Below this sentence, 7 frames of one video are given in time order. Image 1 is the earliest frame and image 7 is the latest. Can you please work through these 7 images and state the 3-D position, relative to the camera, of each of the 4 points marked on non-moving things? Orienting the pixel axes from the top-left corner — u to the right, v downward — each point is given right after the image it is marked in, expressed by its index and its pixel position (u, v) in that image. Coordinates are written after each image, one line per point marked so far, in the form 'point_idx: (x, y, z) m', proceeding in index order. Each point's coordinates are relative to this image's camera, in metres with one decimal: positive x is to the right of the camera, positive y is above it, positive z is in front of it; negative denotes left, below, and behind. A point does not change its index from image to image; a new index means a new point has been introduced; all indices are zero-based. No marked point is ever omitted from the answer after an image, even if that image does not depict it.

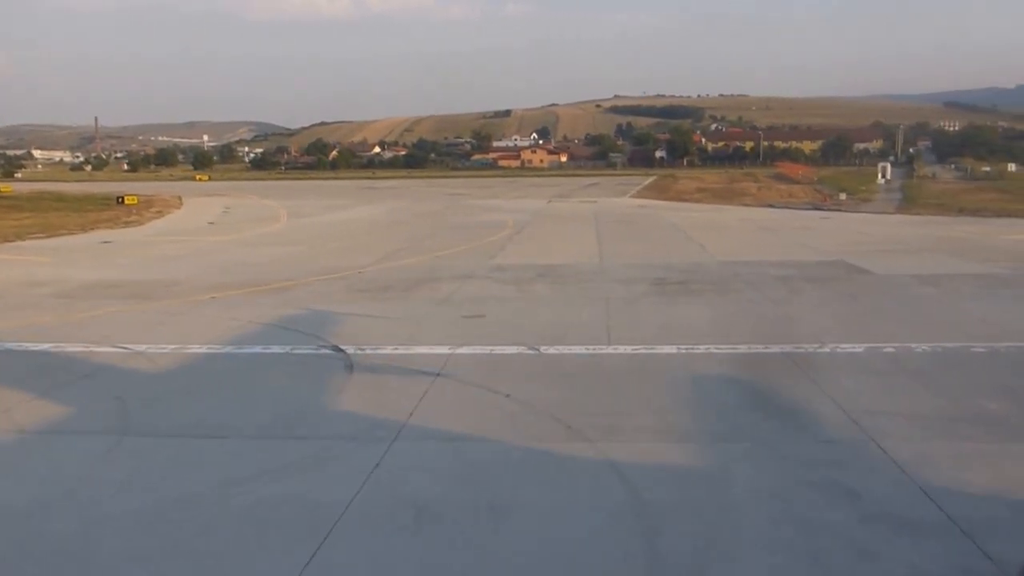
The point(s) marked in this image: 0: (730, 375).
0: (+1.8, -0.7, +7.9) m
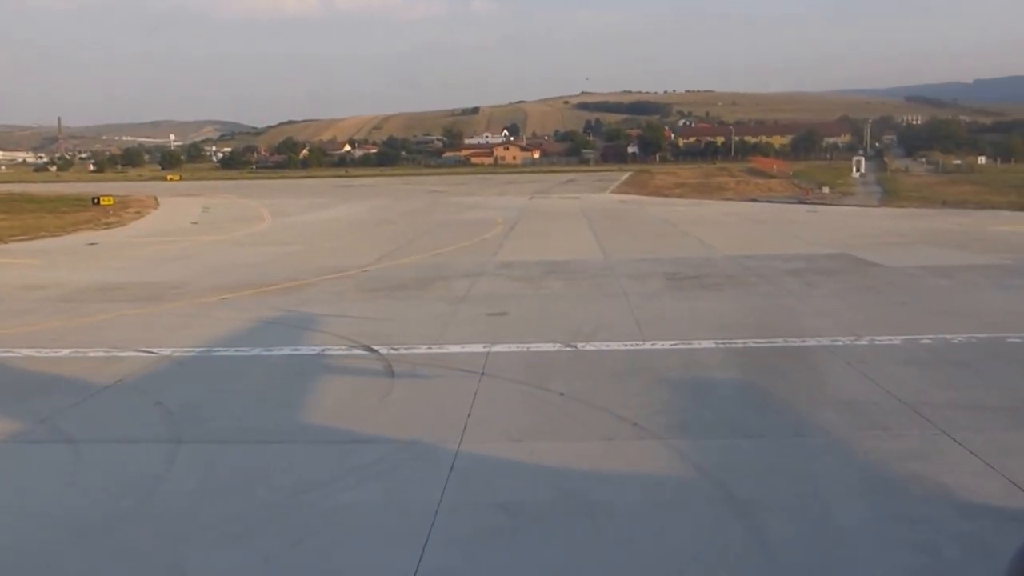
0: (+2.1, -0.6, +8.1) m
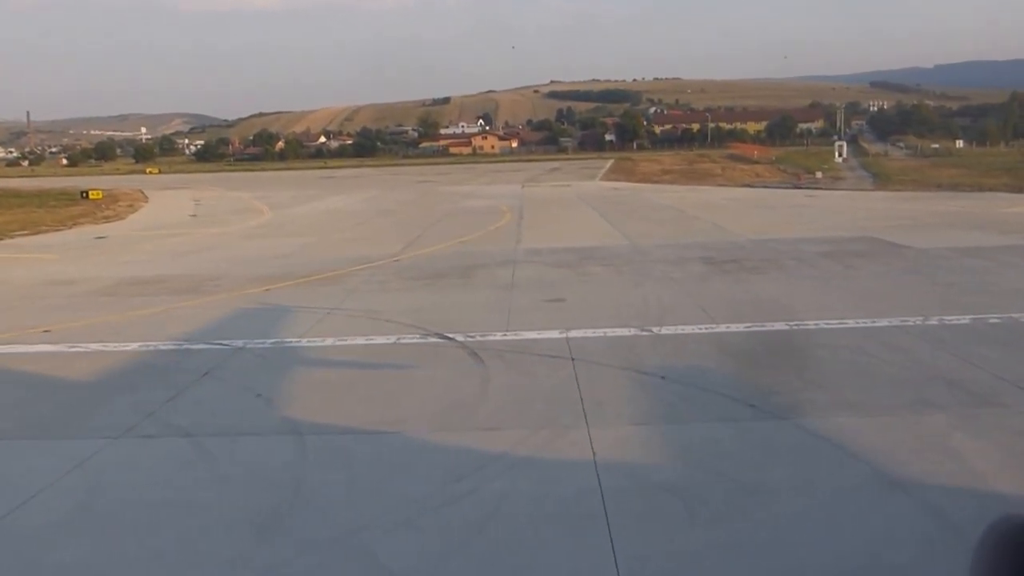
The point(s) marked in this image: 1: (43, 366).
0: (+2.9, -0.5, +8.4) m
1: (-4.3, -0.7, +9.3) m
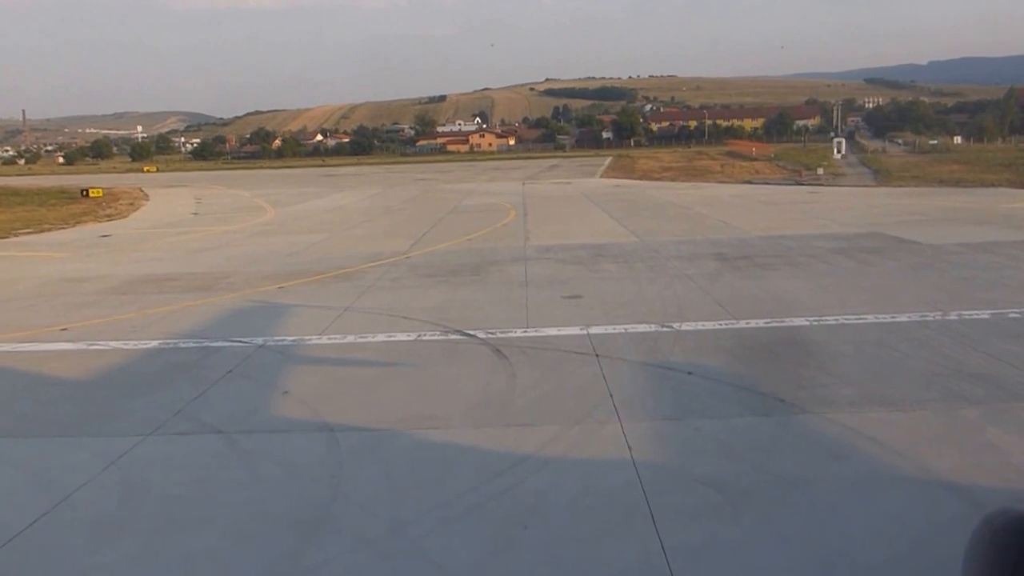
0: (+3.1, -0.4, +8.5) m
1: (-4.1, -0.7, +9.3) m
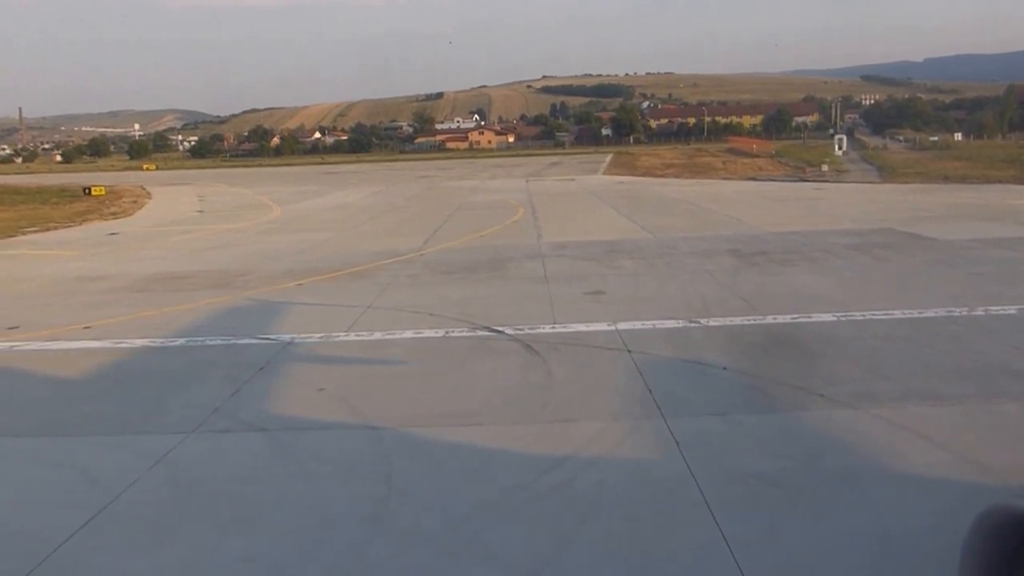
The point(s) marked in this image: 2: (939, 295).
0: (+3.4, -0.4, +8.6) m
1: (-3.8, -0.7, +9.3) m
2: (+4.2, -0.1, +10.1) m
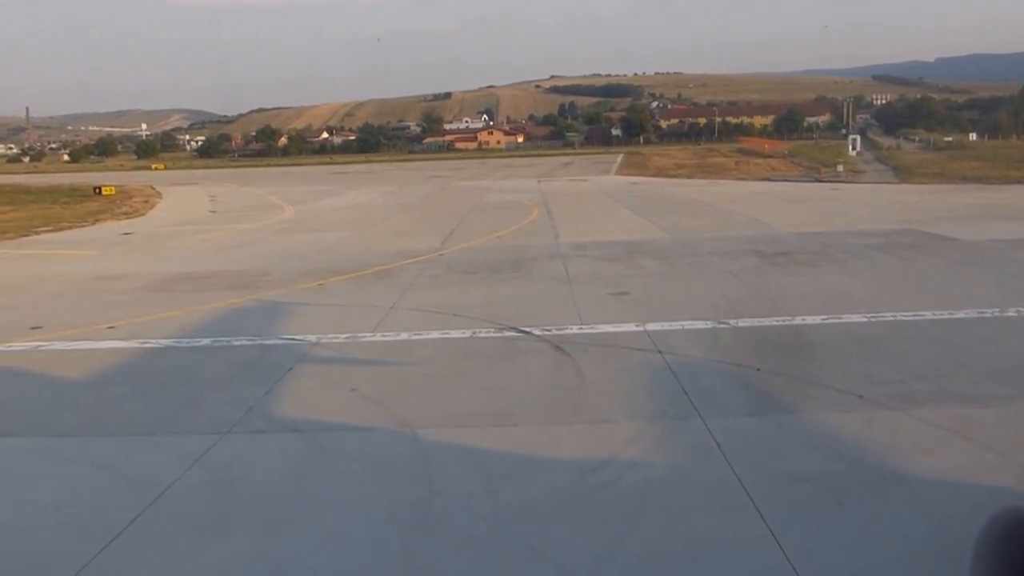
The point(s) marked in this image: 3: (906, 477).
0: (+3.6, -0.4, +8.5) m
1: (-3.6, -0.7, +9.2) m
2: (+4.5, -0.1, +10.0) m
3: (+2.3, -1.1, +5.9) m
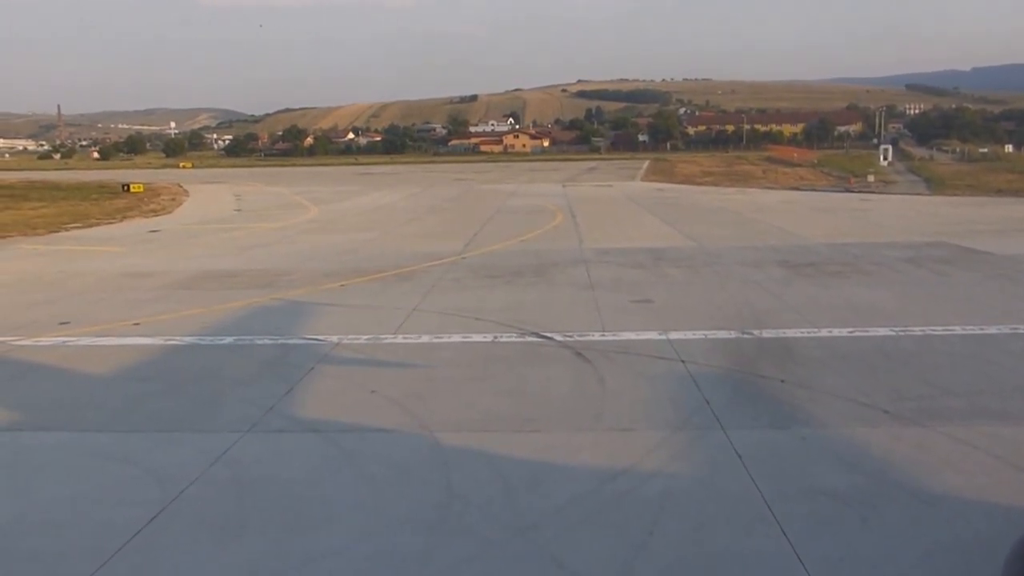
0: (+3.8, -0.5, +8.3) m
1: (-3.4, -0.7, +9.2) m
2: (+4.7, -0.2, +9.8) m
3: (+2.4, -1.2, +5.8) m
